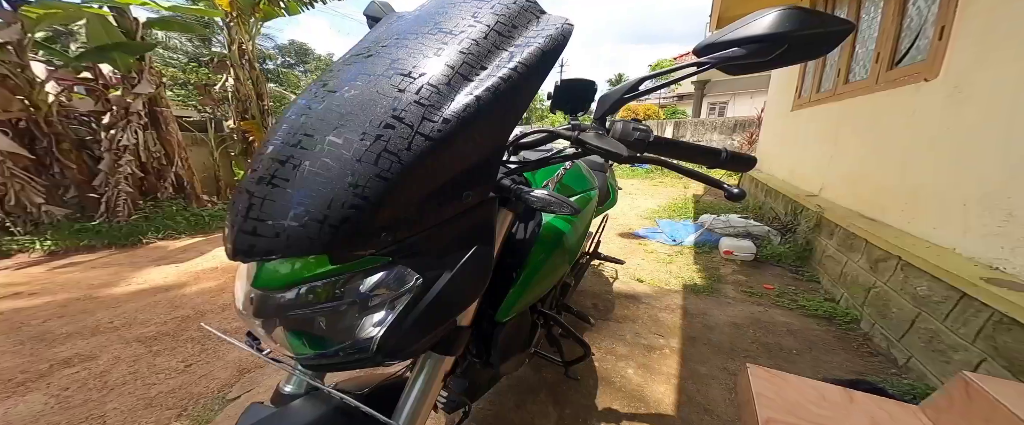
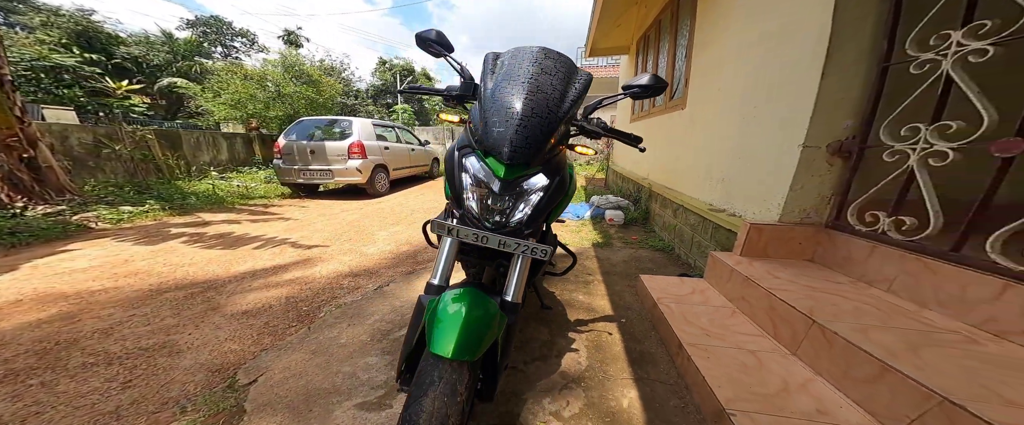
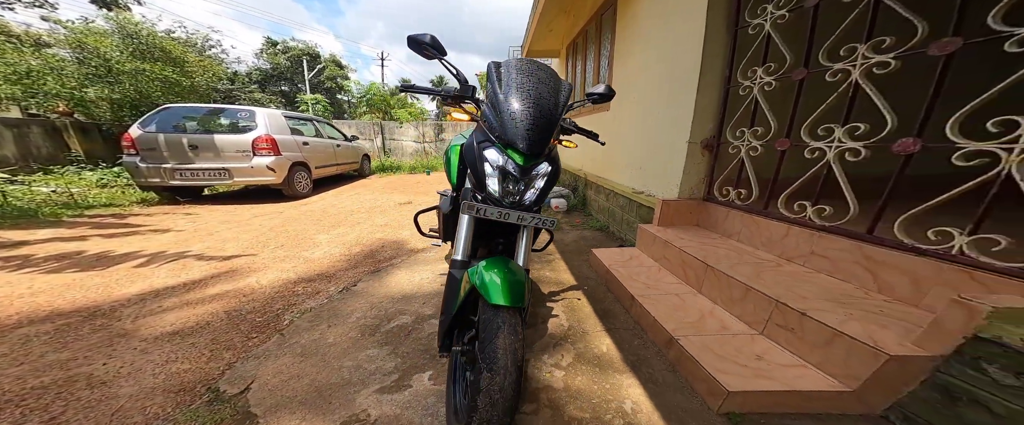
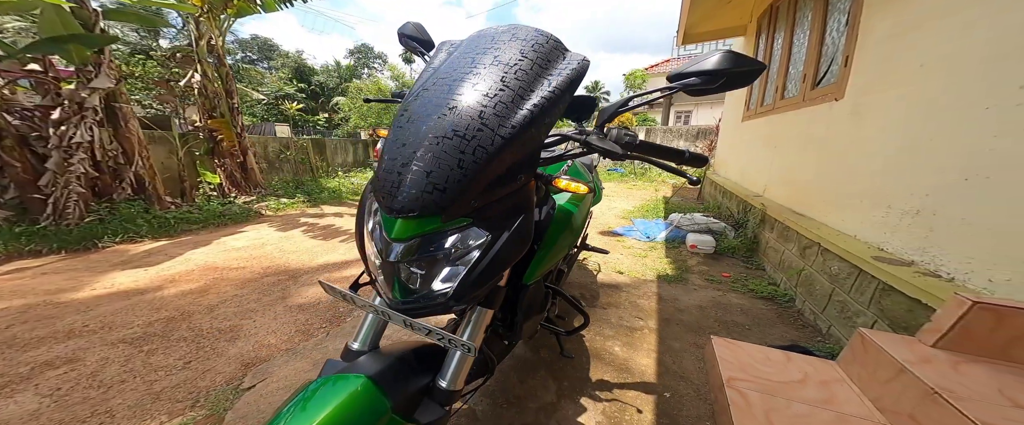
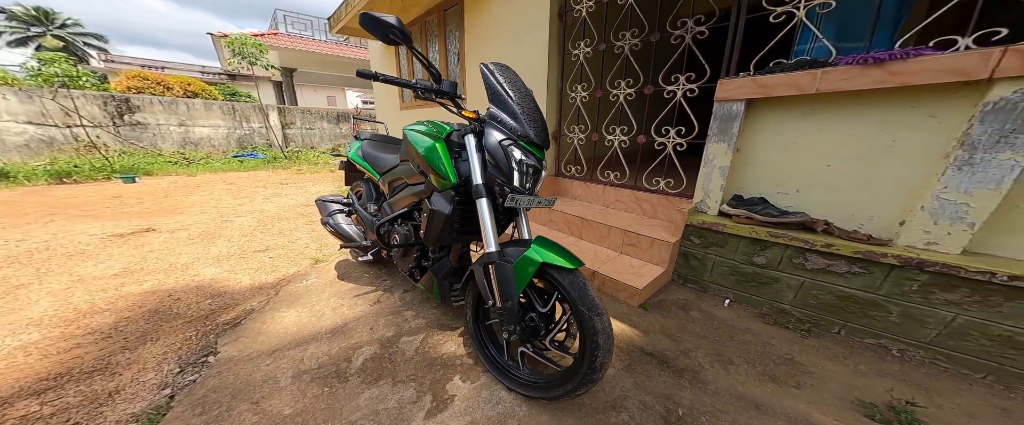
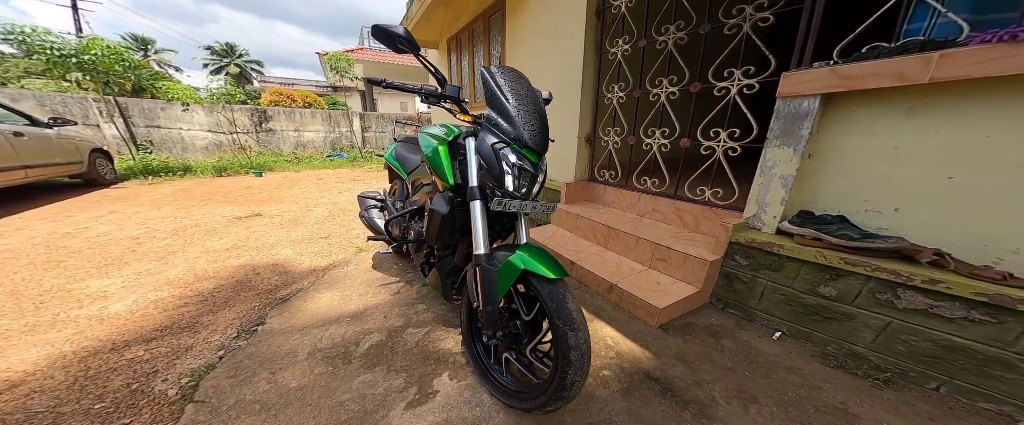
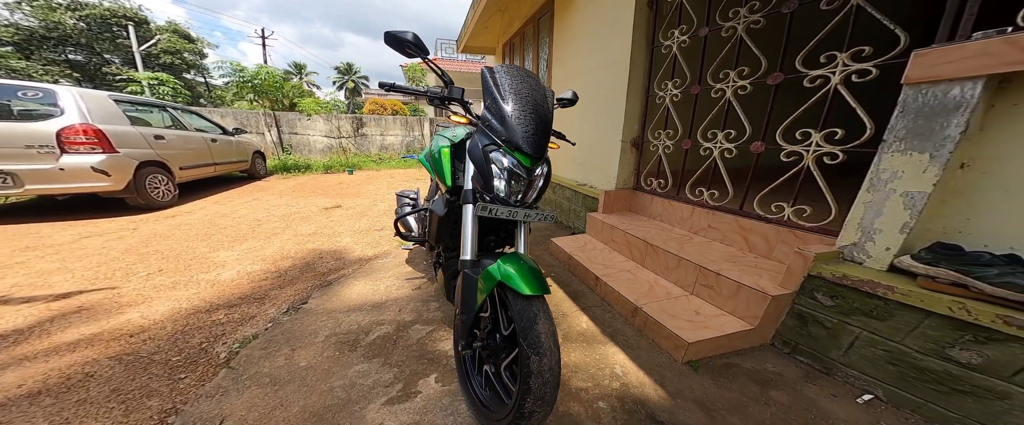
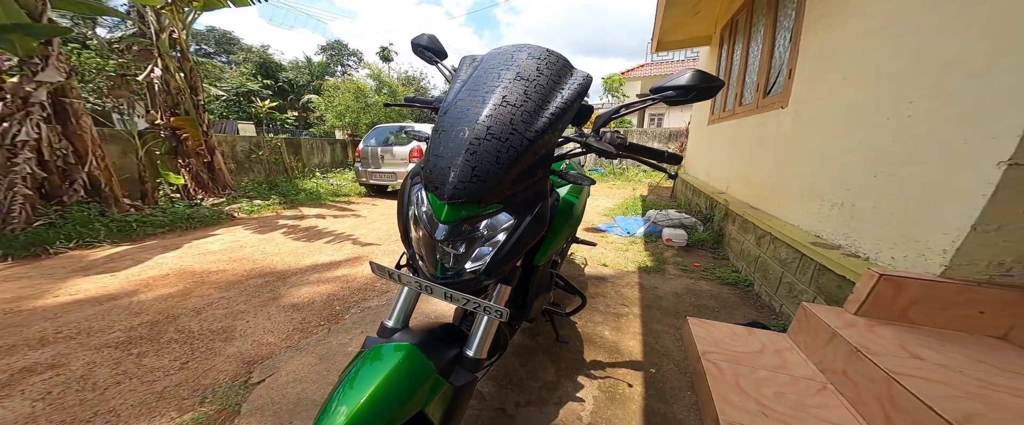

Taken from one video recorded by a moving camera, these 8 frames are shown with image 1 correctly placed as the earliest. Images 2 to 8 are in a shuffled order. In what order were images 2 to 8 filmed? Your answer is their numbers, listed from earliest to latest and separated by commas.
4, 8, 2, 3, 7, 6, 5
